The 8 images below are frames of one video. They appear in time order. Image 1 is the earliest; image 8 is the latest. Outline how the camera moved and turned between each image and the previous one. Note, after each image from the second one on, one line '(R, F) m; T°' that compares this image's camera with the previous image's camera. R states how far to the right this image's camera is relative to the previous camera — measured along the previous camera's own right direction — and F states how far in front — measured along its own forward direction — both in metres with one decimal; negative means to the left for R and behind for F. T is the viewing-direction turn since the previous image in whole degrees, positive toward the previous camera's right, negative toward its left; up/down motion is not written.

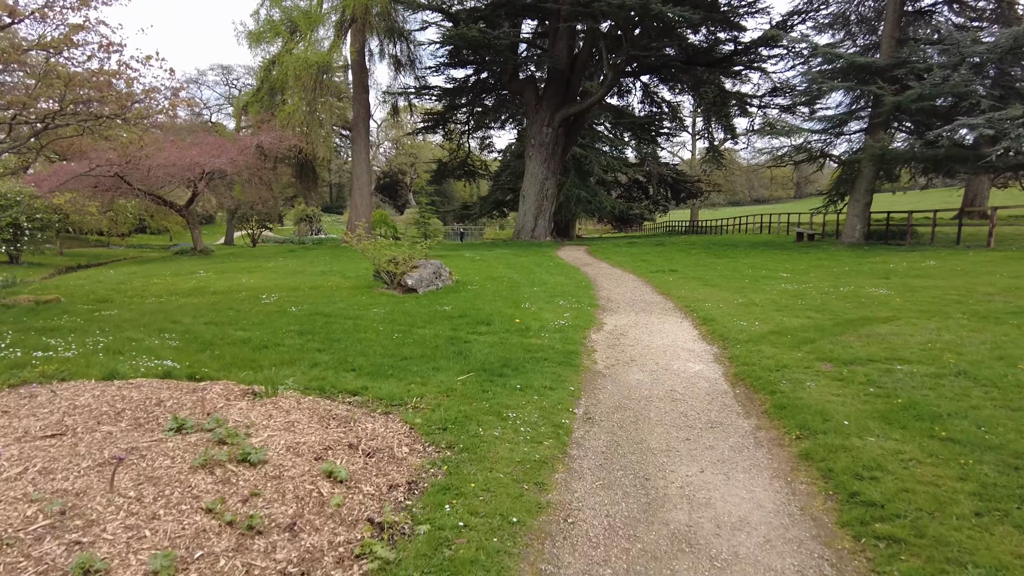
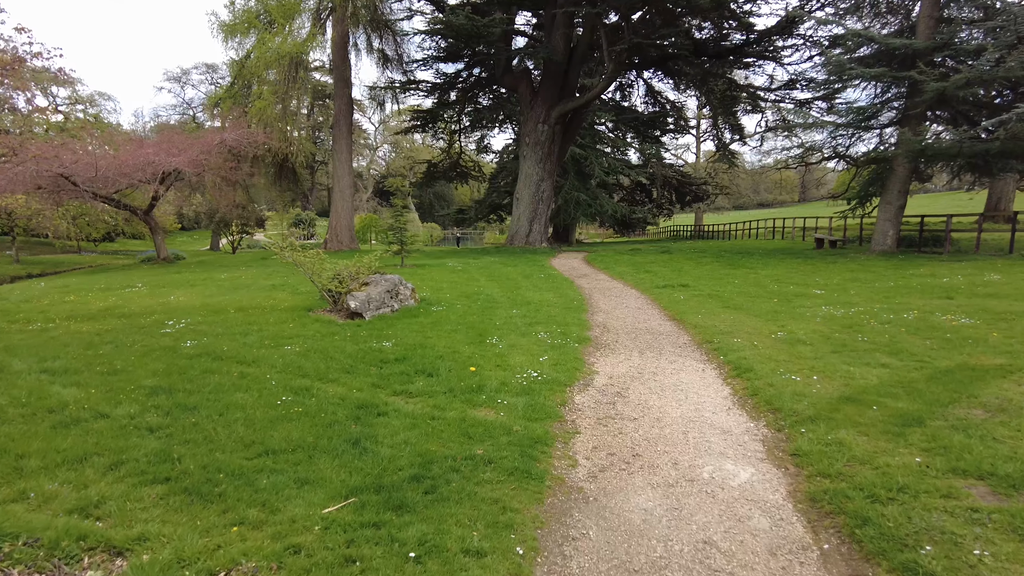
(+0.5, +2.6) m; 0°
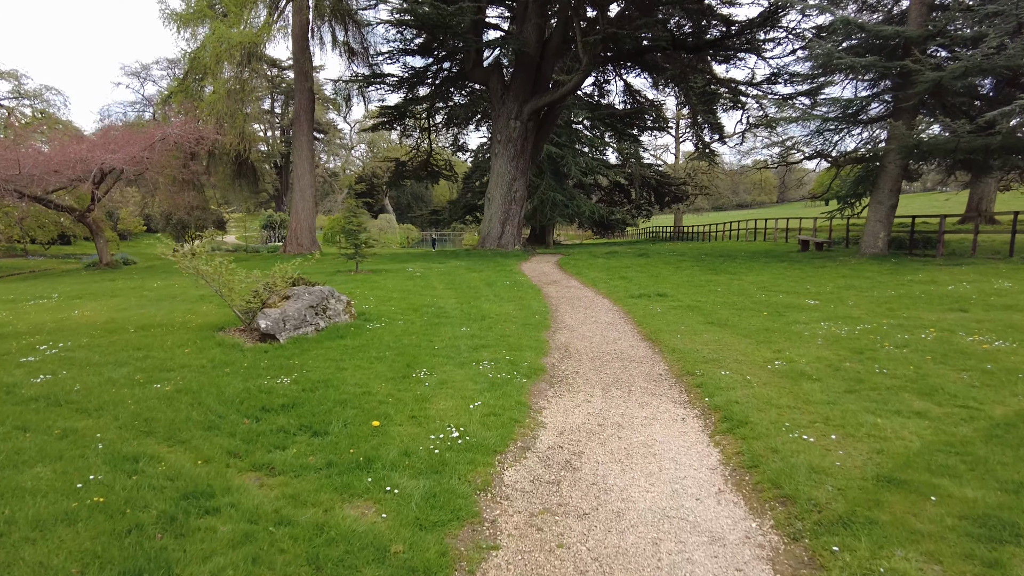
(+0.5, +1.6) m; +2°
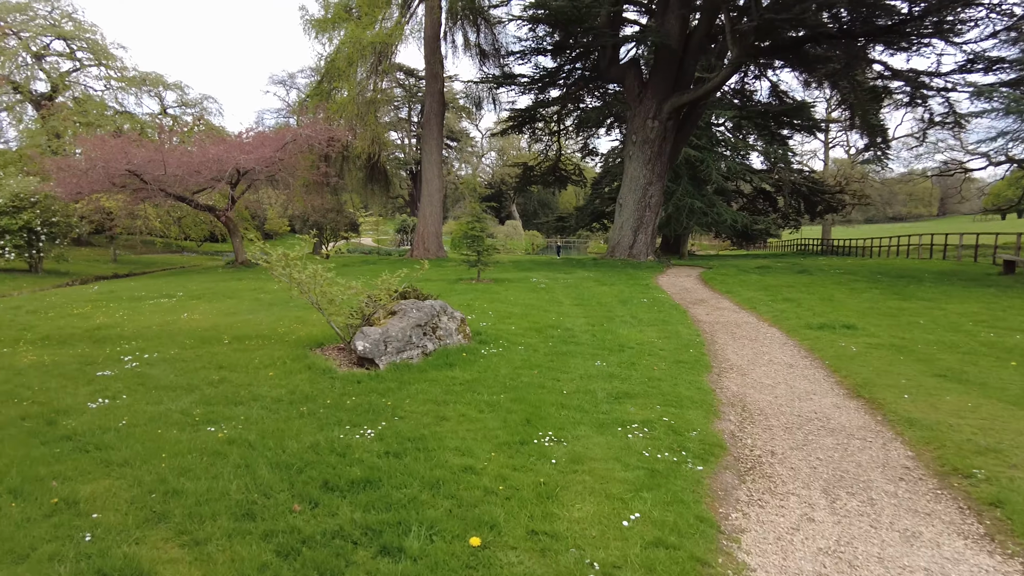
(-0.3, +1.8) m; -11°
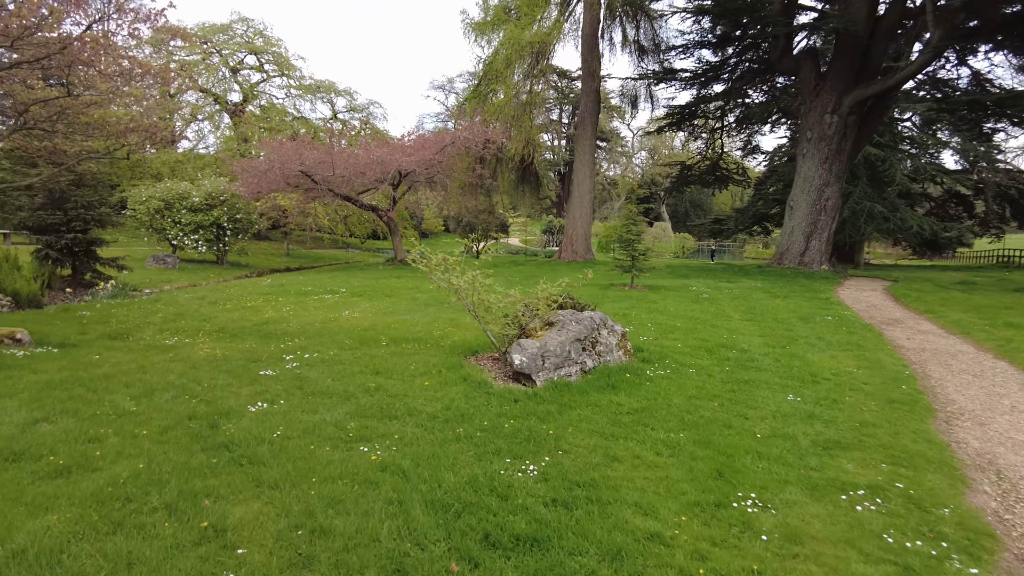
(-0.3, +0.7) m; -12°
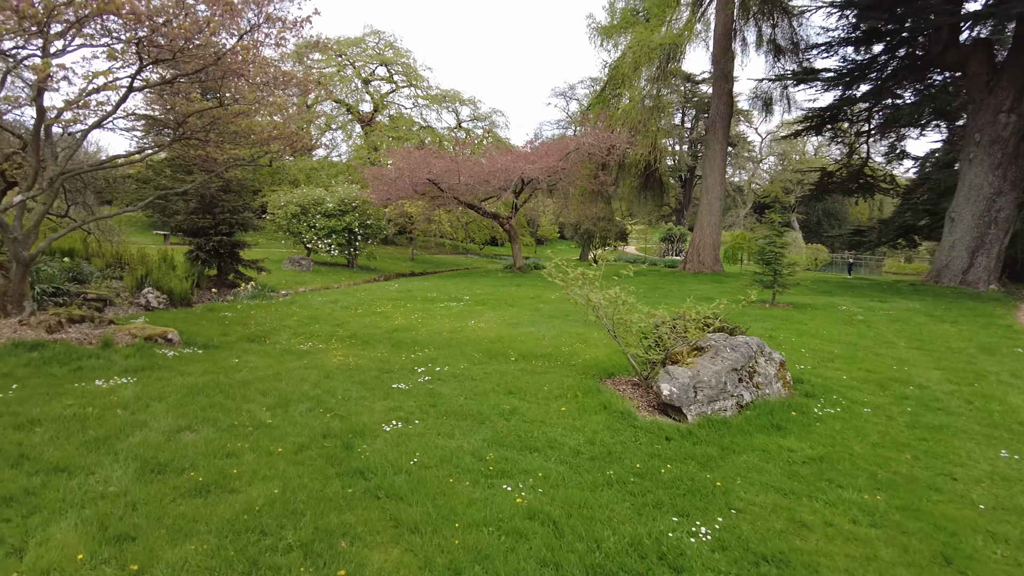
(-0.3, +0.5) m; -10°
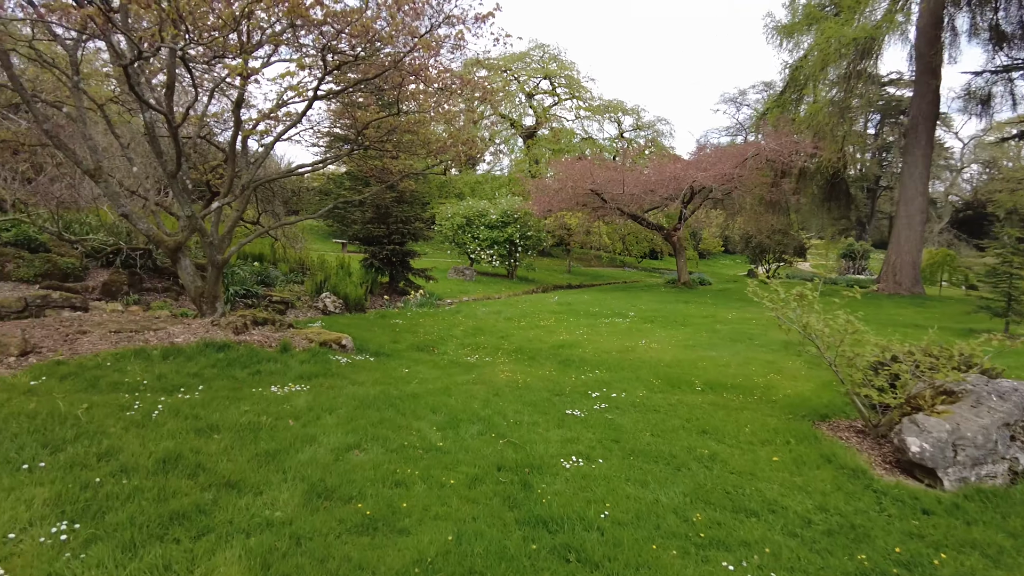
(-0.4, +0.7) m; -13°
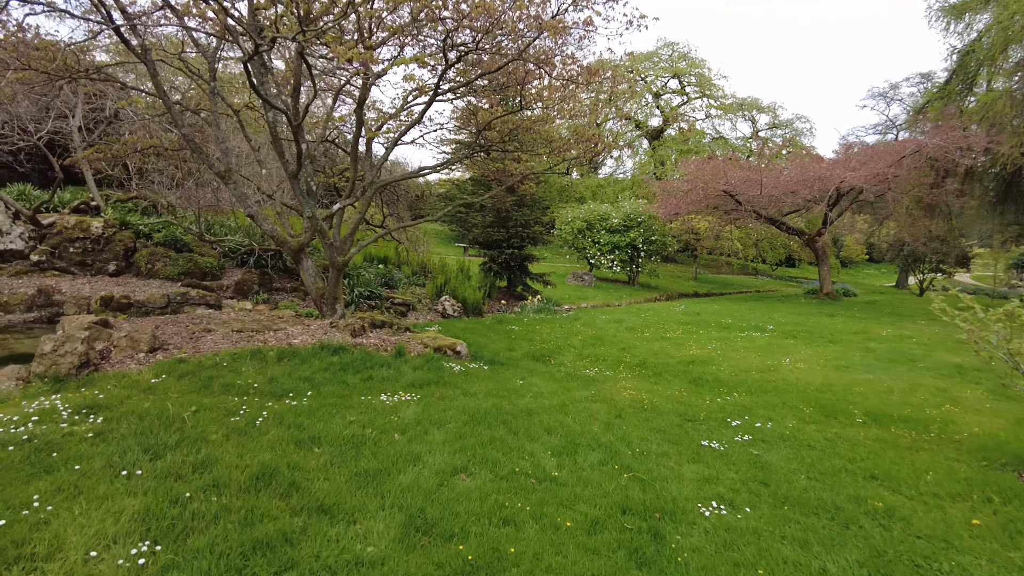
(-0.1, +0.6) m; -10°
